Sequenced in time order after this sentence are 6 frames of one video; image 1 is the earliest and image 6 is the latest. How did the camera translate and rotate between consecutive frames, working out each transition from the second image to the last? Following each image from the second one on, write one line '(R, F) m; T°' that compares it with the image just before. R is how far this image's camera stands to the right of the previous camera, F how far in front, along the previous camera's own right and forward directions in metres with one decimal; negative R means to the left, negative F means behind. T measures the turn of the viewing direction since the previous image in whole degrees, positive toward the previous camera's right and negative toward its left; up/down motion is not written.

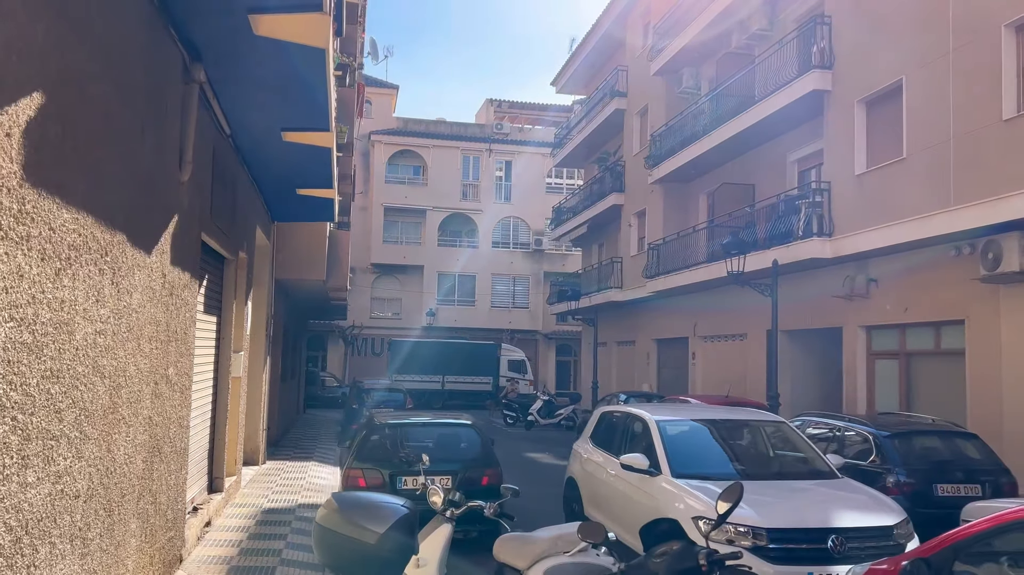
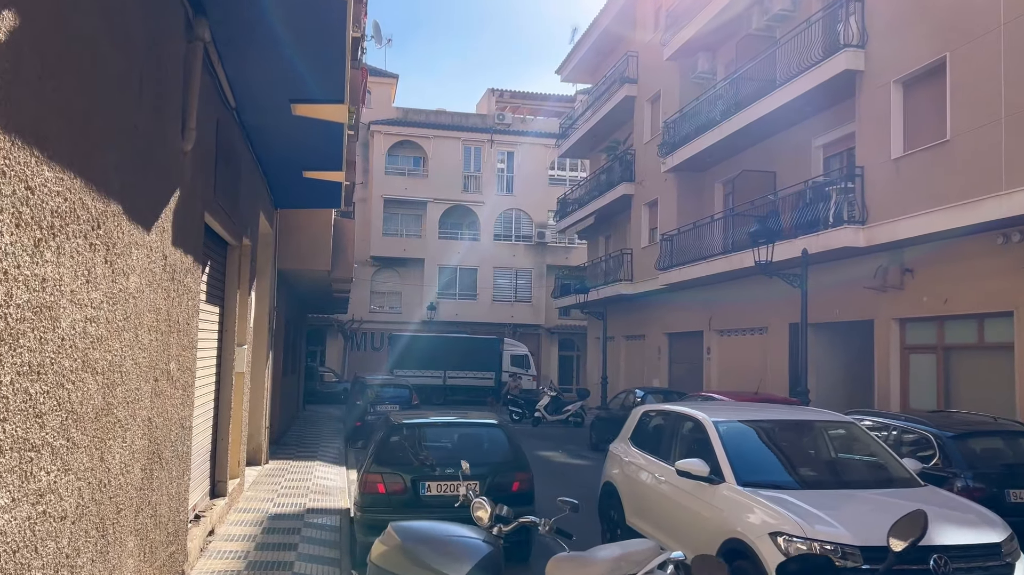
(-0.3, +0.7) m; 0°
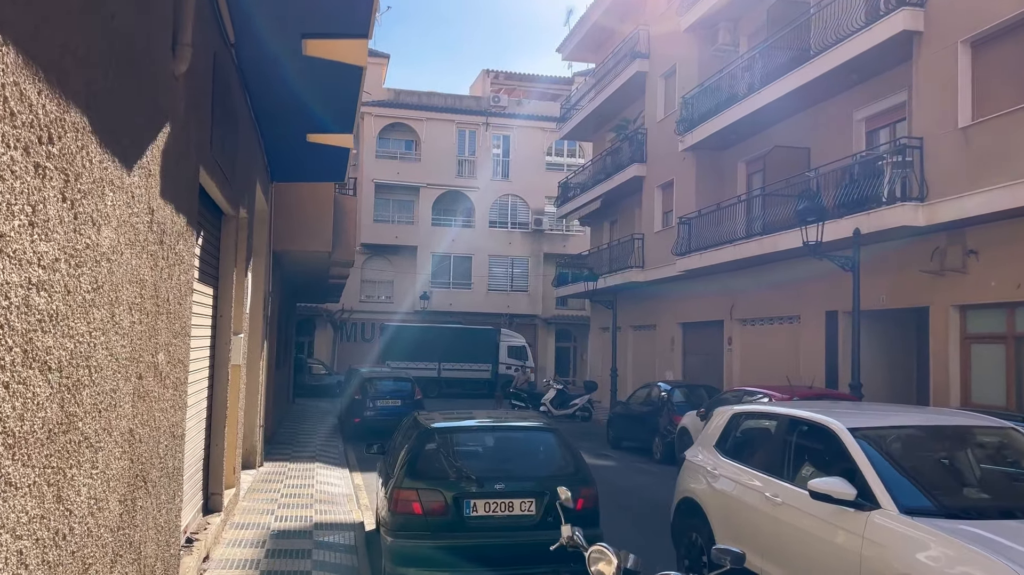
(-0.6, +1.3) m; +1°
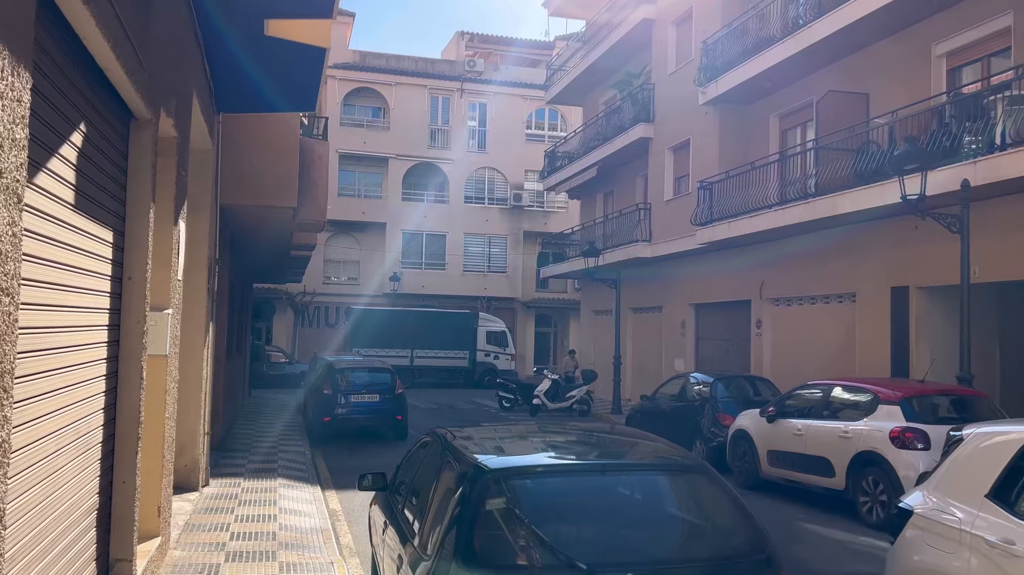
(-0.7, +2.8) m; +3°
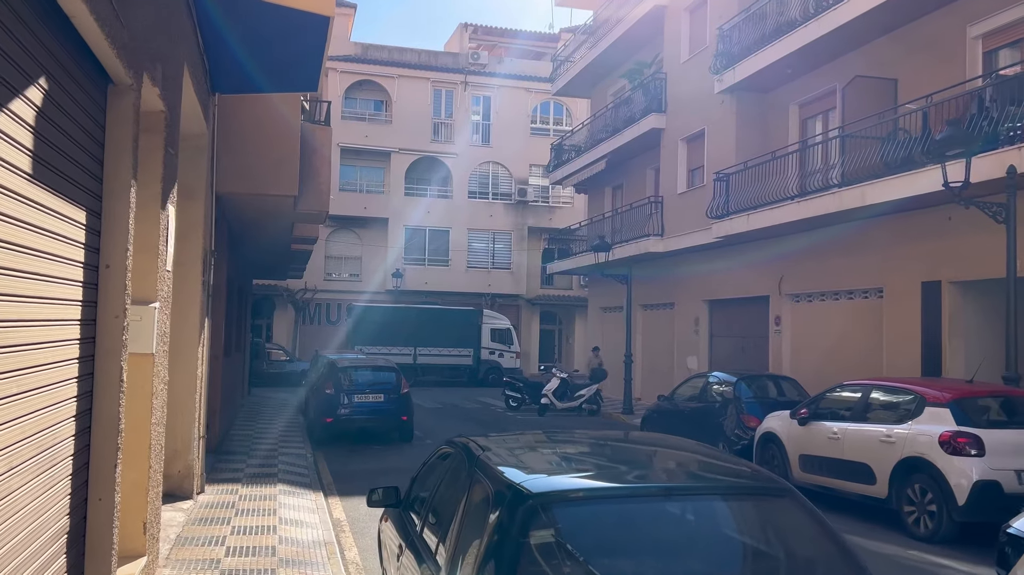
(-0.2, +0.6) m; 0°
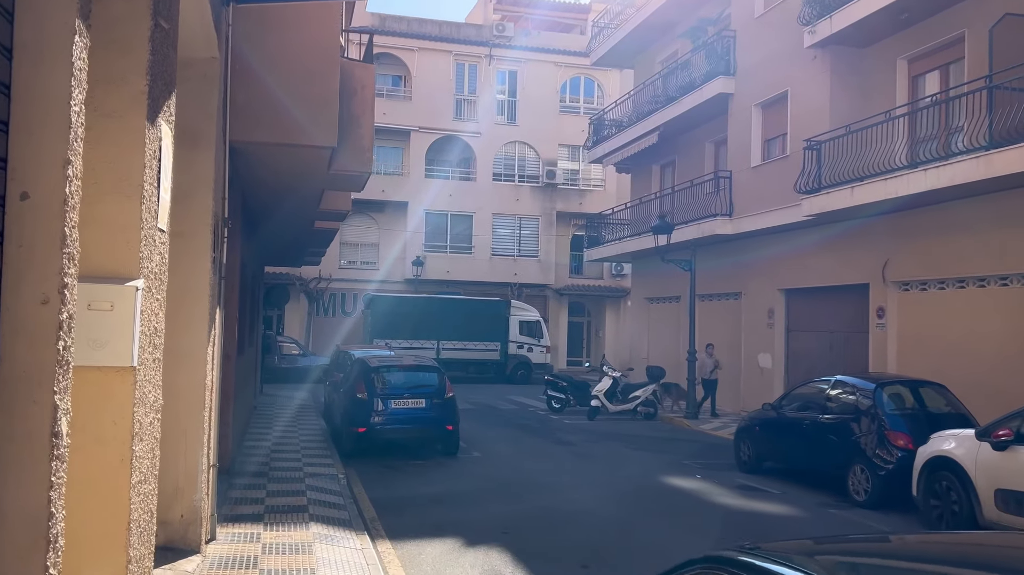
(-0.8, +2.2) m; 0°
